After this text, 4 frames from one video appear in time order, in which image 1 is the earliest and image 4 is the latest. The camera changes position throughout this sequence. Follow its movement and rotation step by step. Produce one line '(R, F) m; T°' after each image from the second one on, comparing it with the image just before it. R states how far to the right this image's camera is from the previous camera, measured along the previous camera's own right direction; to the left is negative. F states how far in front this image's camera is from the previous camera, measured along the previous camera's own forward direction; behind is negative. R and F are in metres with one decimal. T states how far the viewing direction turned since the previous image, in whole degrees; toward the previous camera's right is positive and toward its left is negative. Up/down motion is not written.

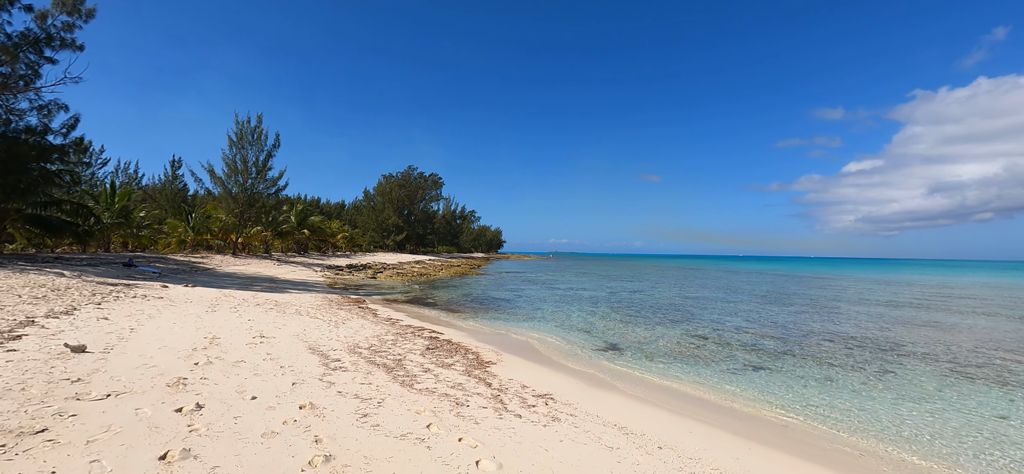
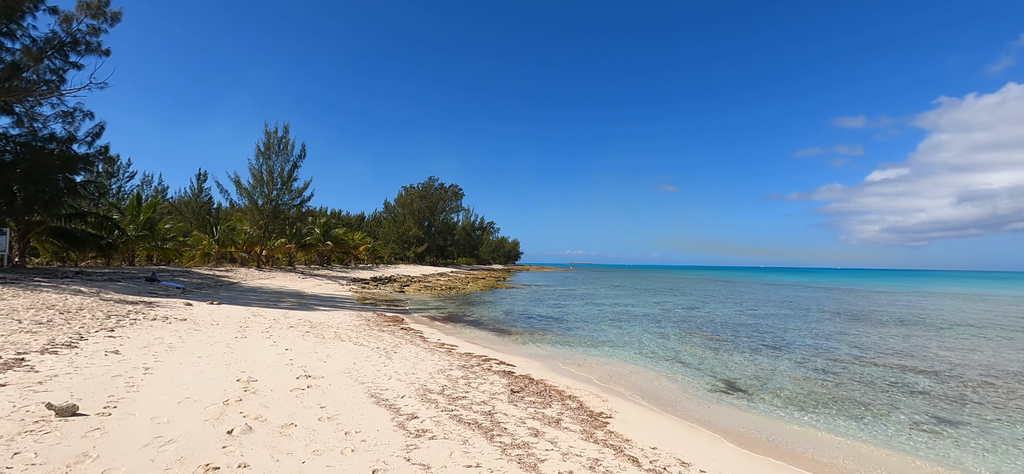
(-1.7, +2.2) m; -2°
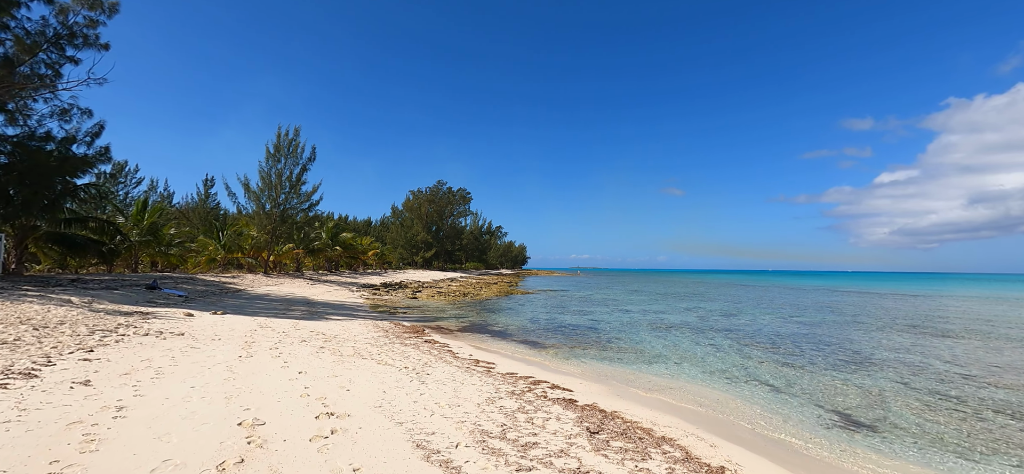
(-1.1, +1.8) m; -1°
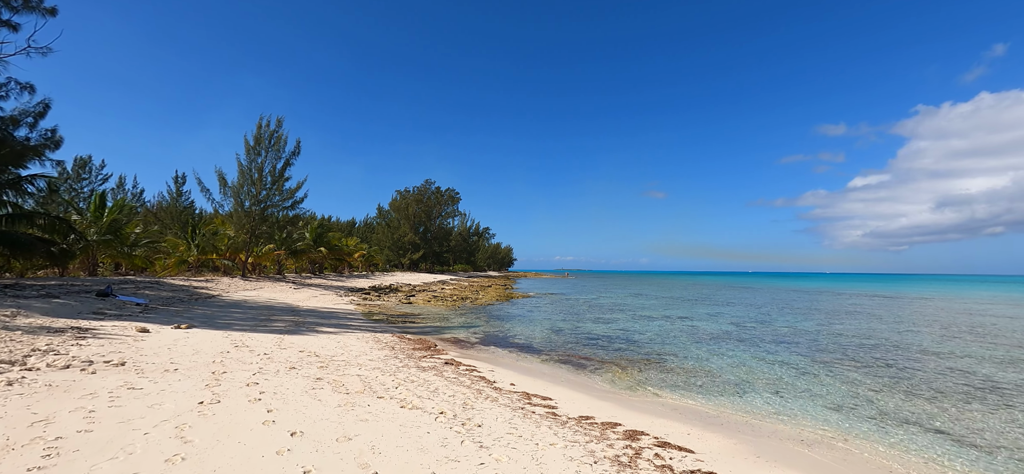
(-1.6, +2.9) m; +2°
